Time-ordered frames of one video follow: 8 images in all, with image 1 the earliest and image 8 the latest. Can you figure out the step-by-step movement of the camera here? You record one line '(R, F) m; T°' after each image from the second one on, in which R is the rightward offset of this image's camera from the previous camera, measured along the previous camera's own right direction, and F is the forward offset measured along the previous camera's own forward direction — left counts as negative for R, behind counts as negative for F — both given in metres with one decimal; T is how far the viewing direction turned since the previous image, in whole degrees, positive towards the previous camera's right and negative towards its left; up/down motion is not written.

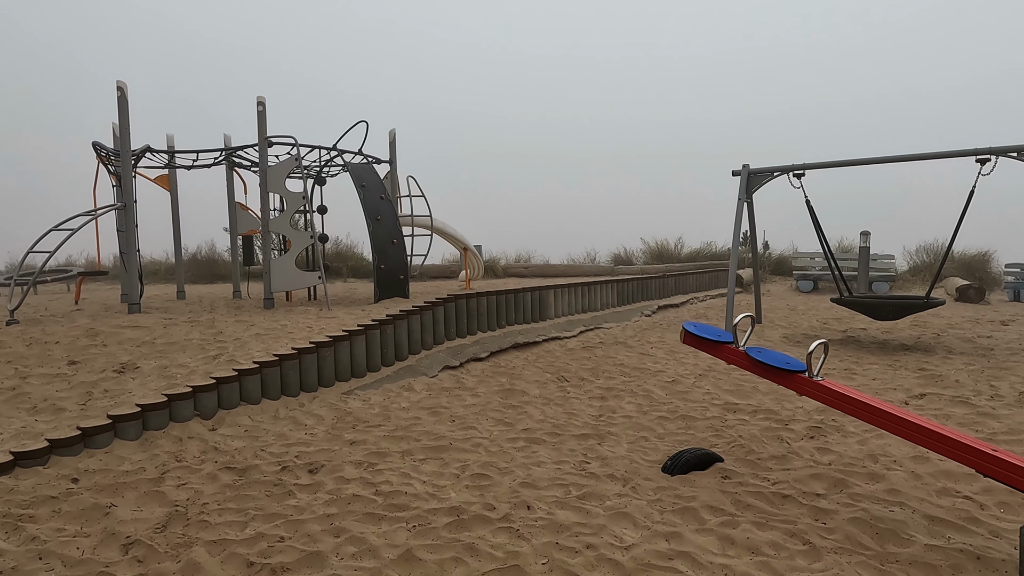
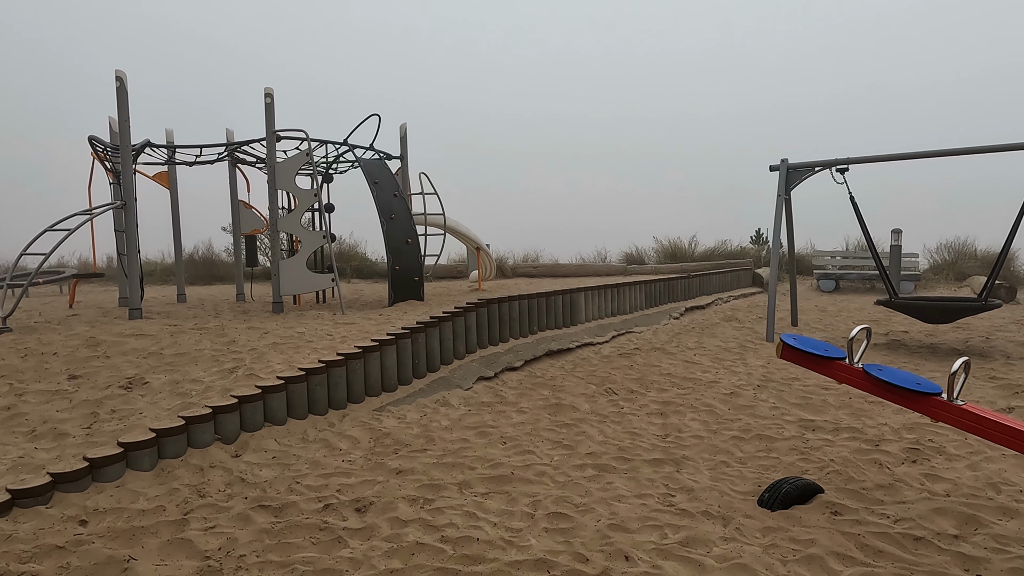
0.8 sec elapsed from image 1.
(-0.3, +0.4) m; +1°
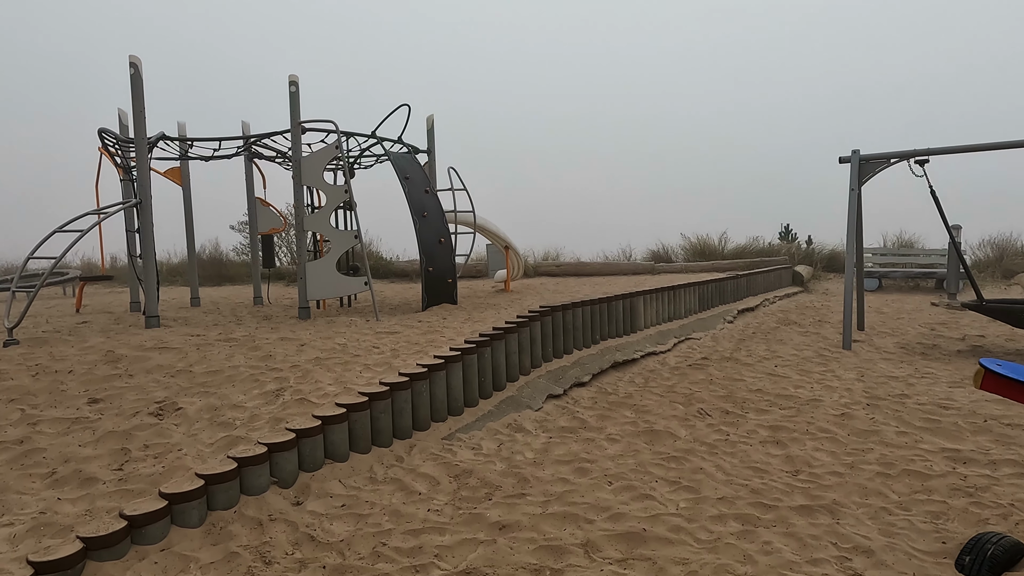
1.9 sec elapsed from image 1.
(-0.4, +0.5) m; 0°
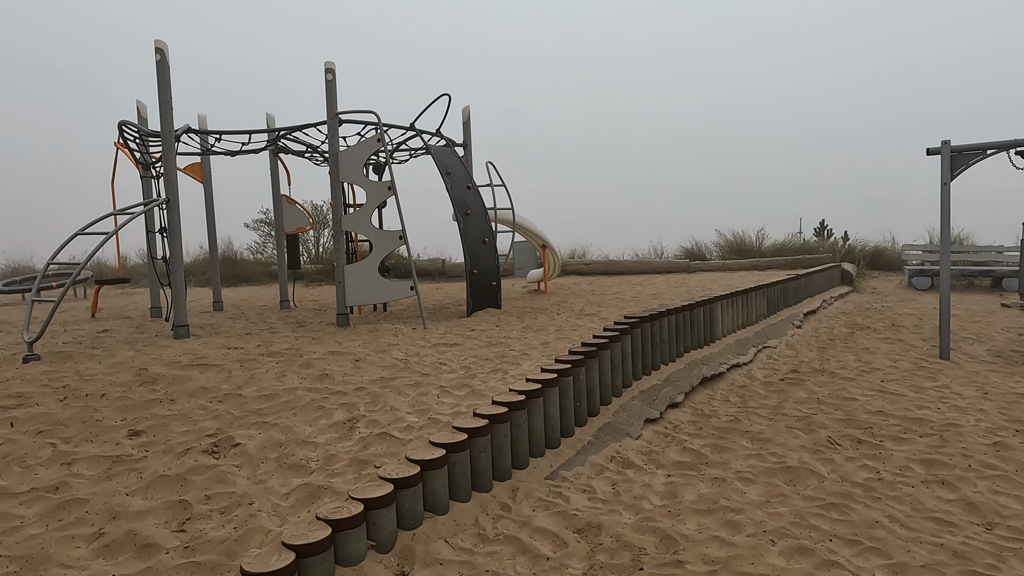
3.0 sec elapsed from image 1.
(-0.5, +0.5) m; 0°
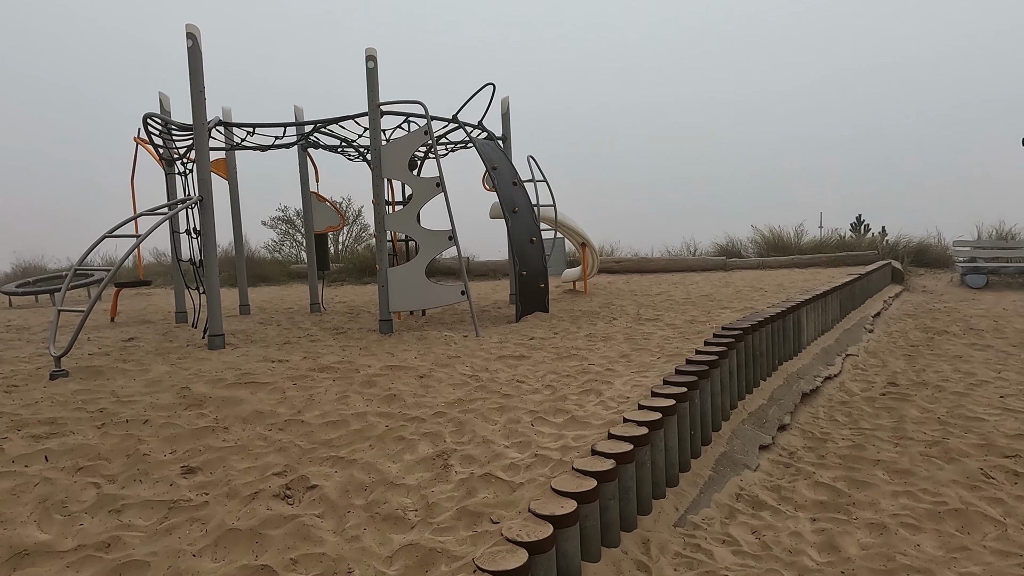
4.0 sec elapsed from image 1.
(-0.4, +0.4) m; 0°
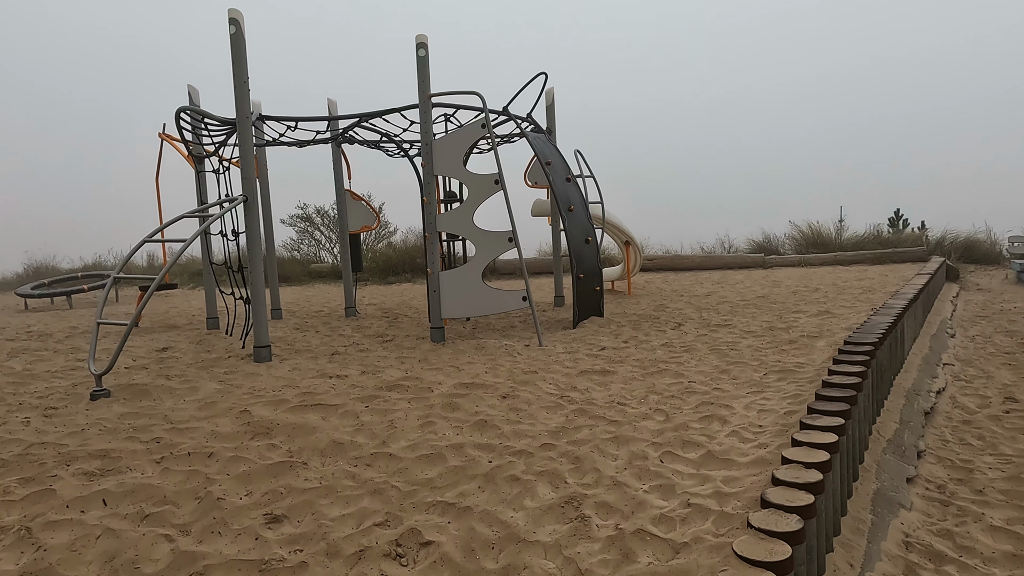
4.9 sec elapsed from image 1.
(-0.4, +0.4) m; 0°
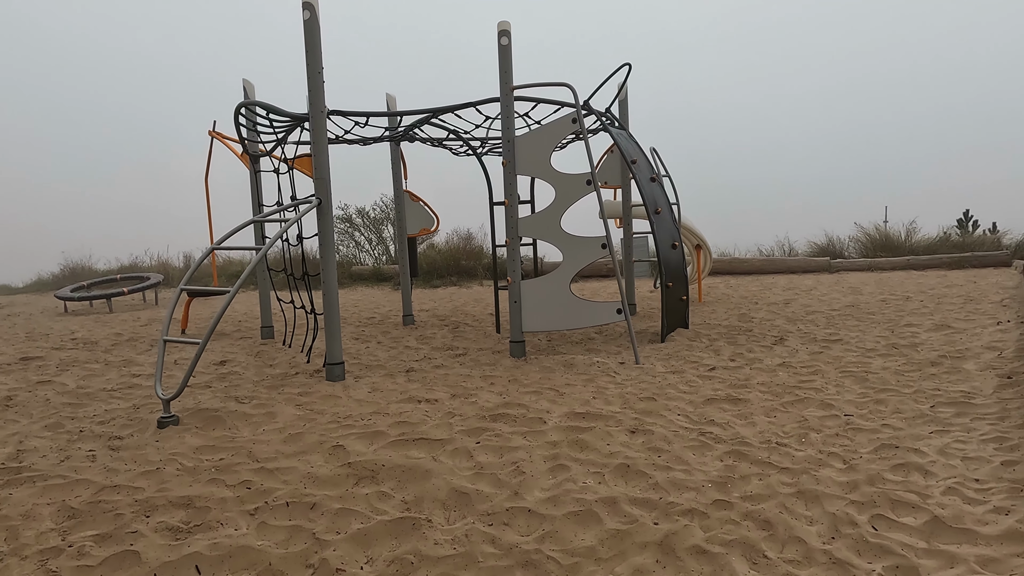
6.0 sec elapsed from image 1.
(-0.5, +0.4) m; -2°
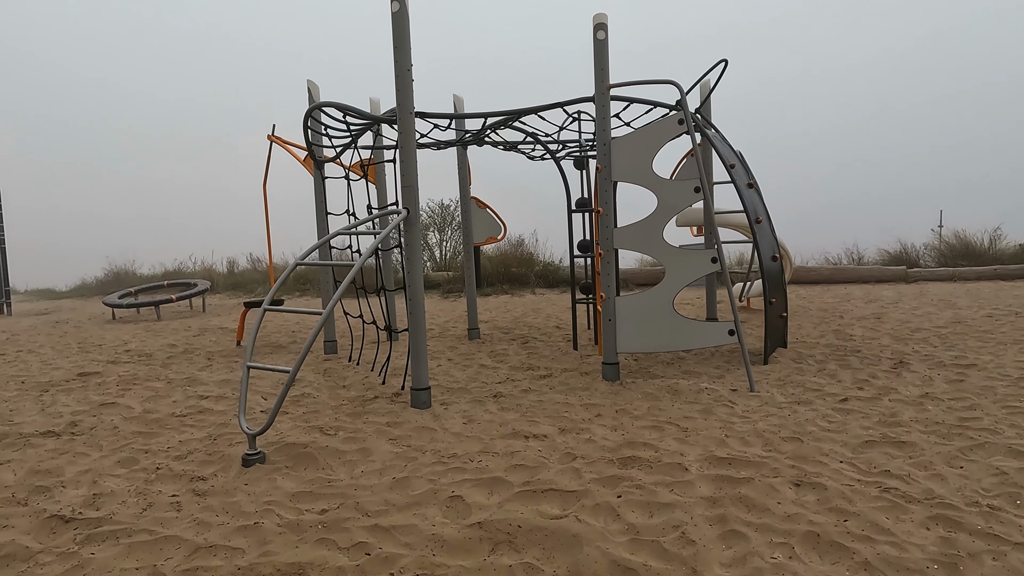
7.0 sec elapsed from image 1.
(-0.4, +0.4) m; -2°
